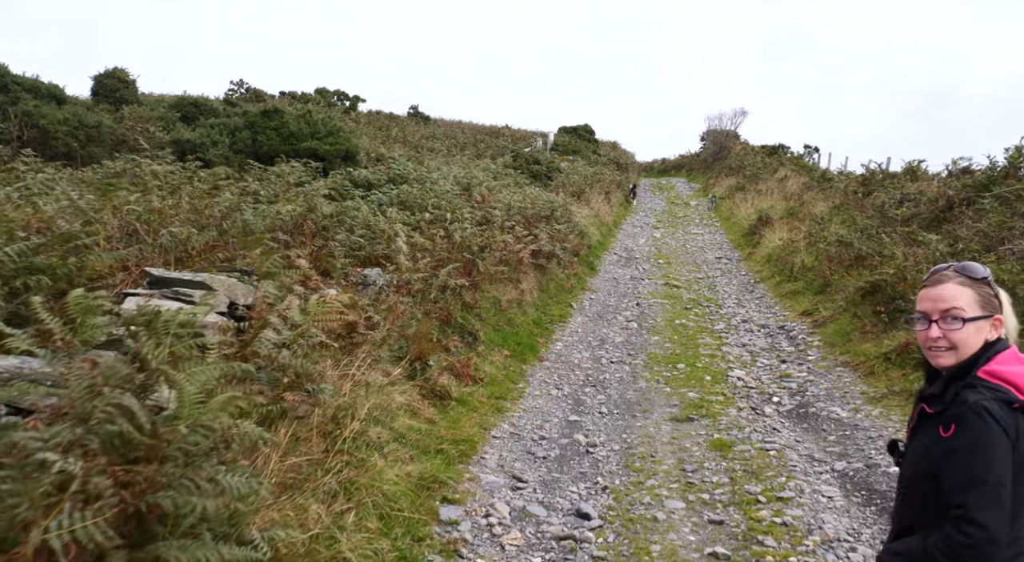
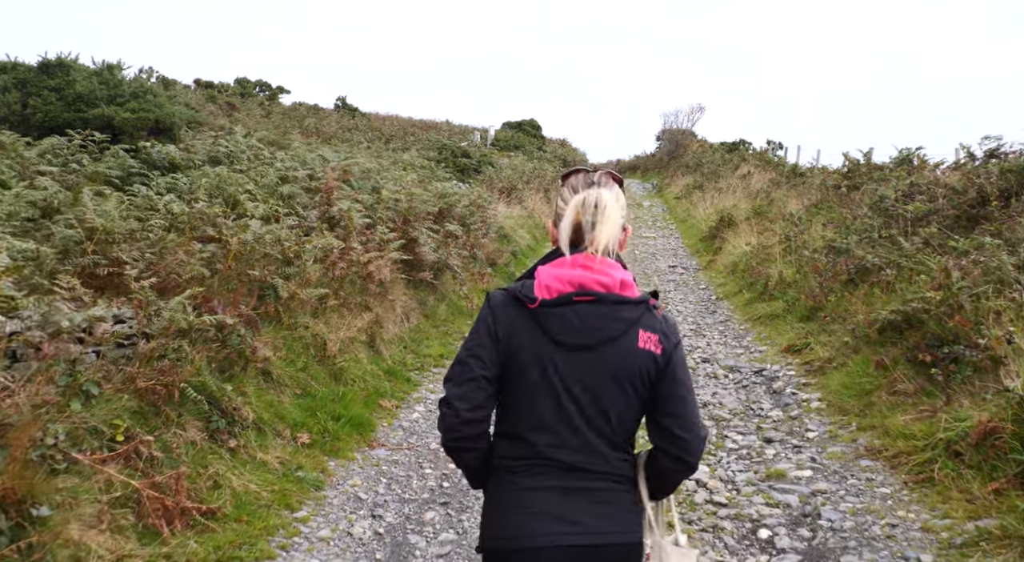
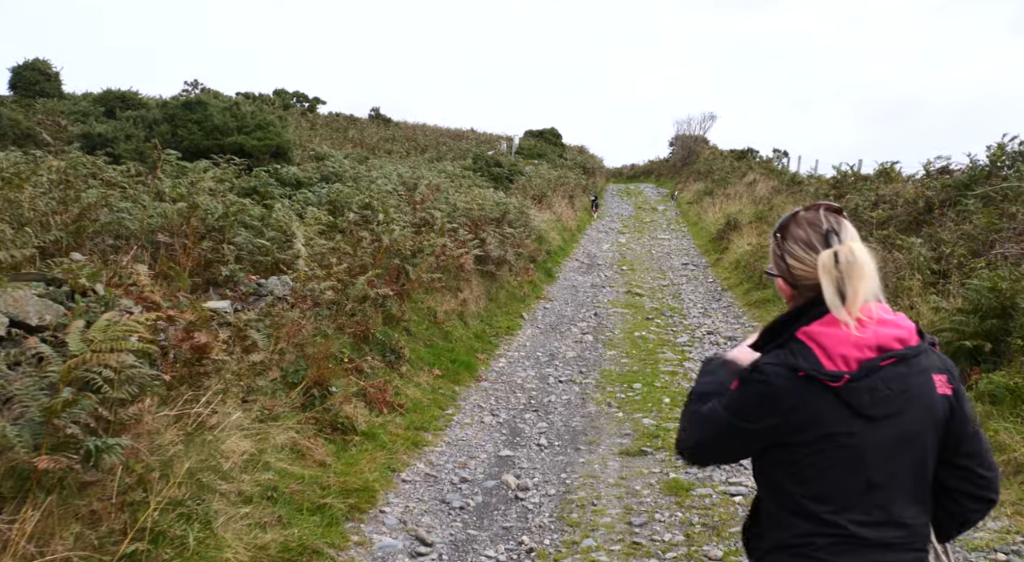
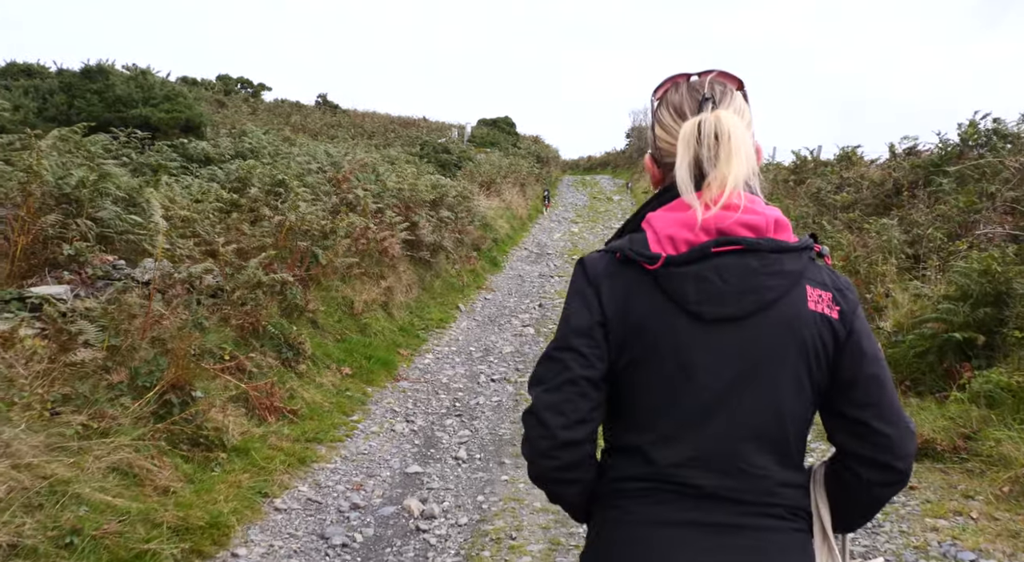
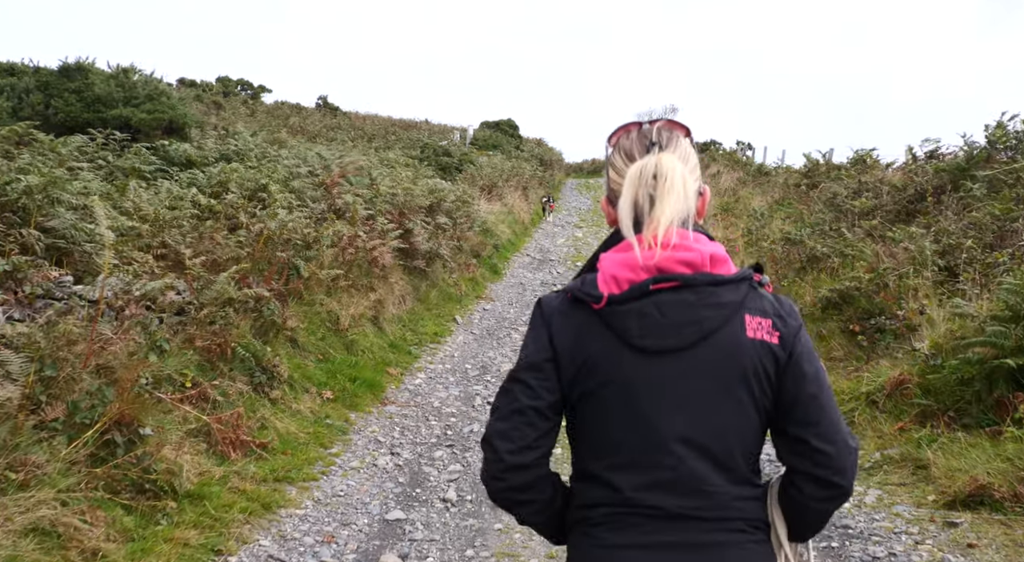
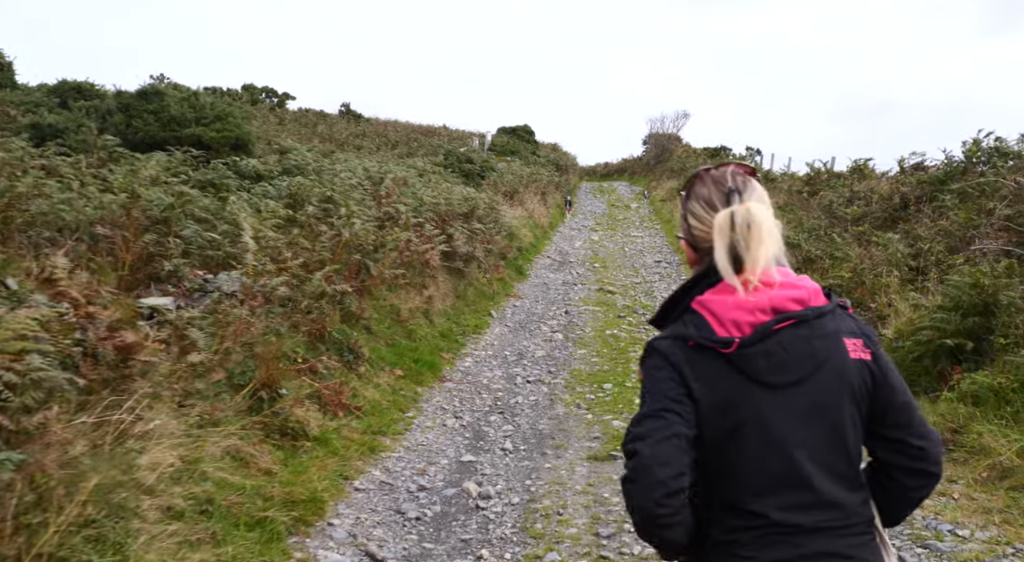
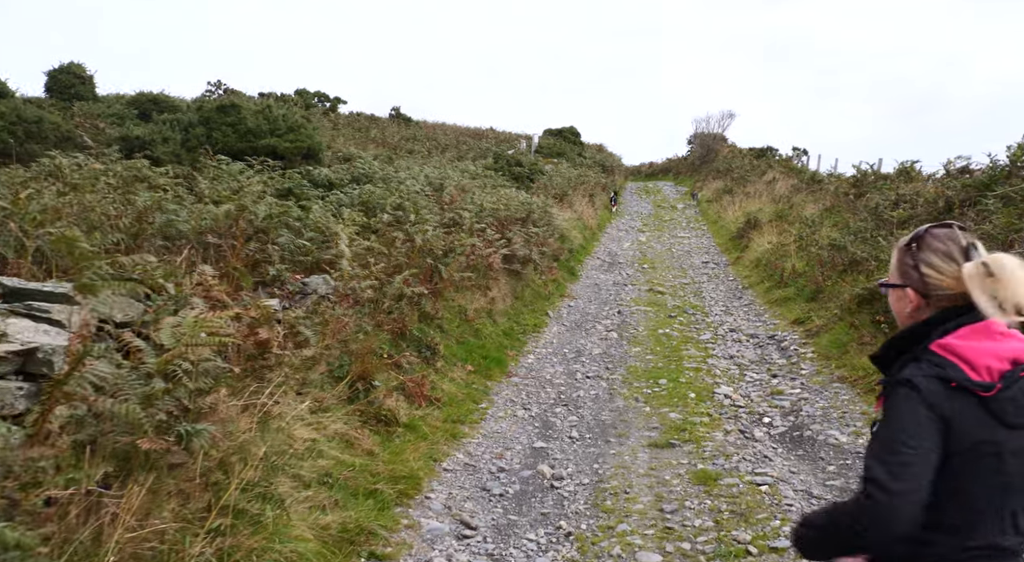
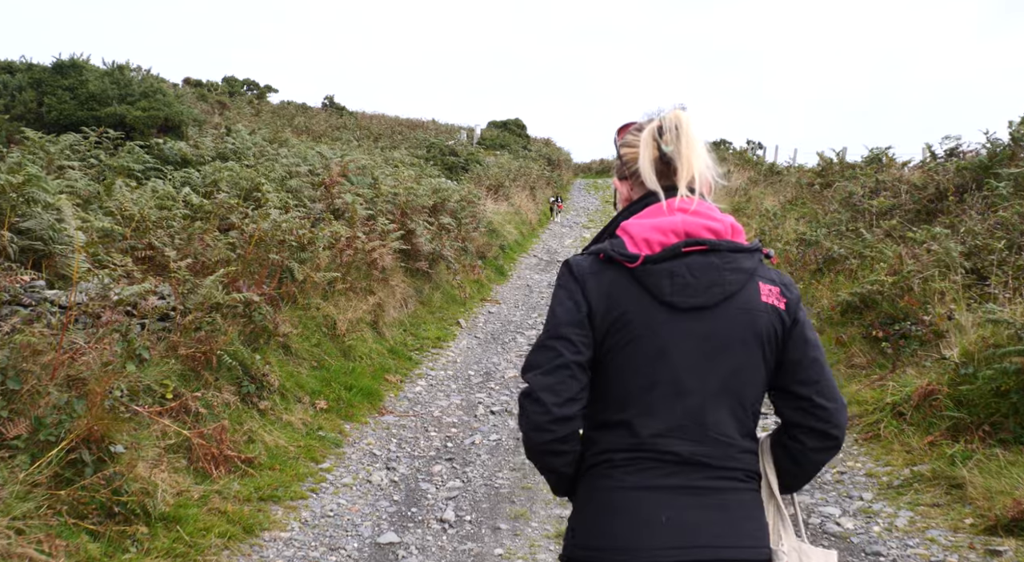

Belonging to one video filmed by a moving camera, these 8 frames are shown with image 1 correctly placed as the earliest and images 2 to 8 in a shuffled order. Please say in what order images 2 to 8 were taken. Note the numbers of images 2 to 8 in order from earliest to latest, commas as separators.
7, 3, 6, 4, 5, 8, 2
